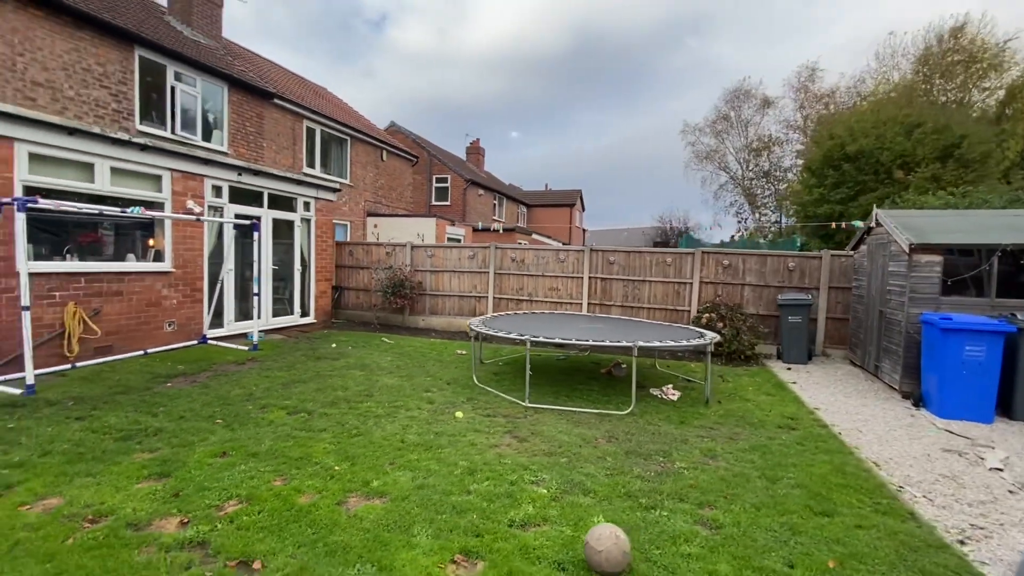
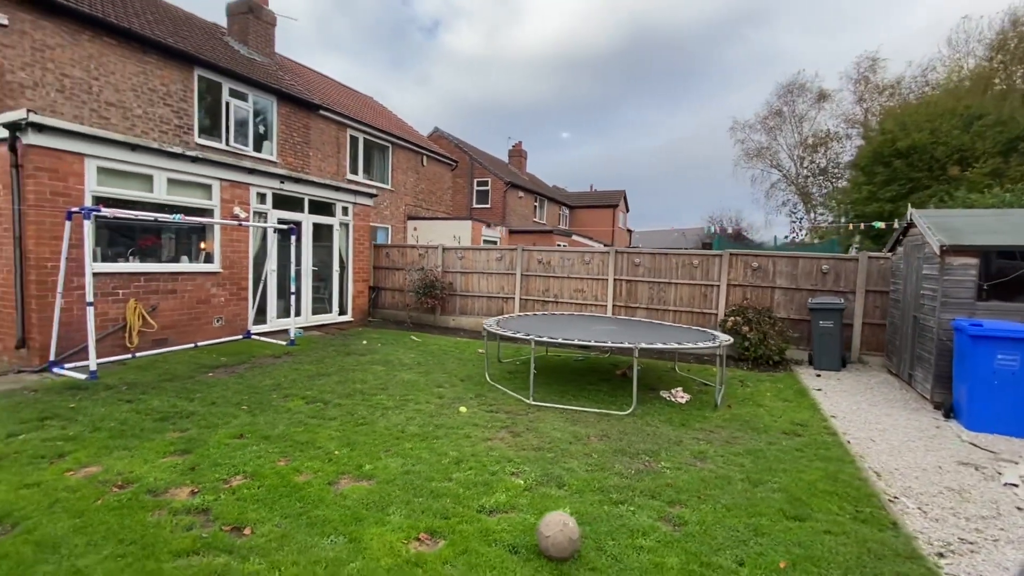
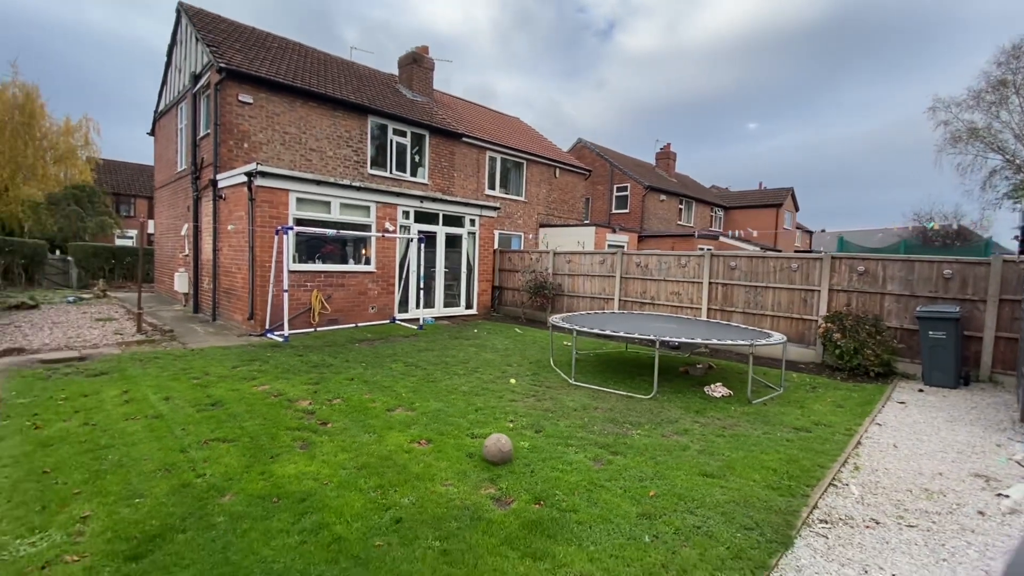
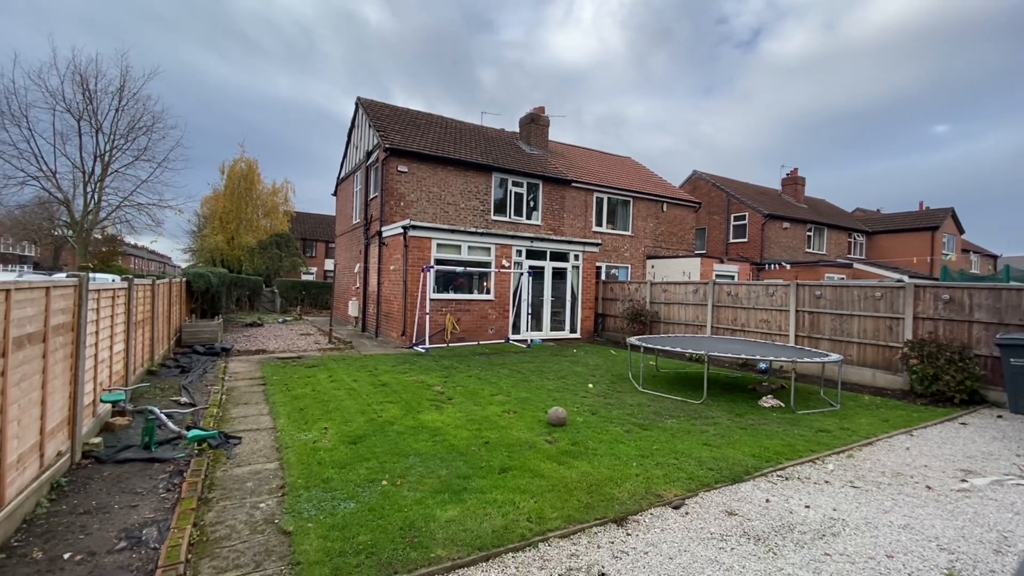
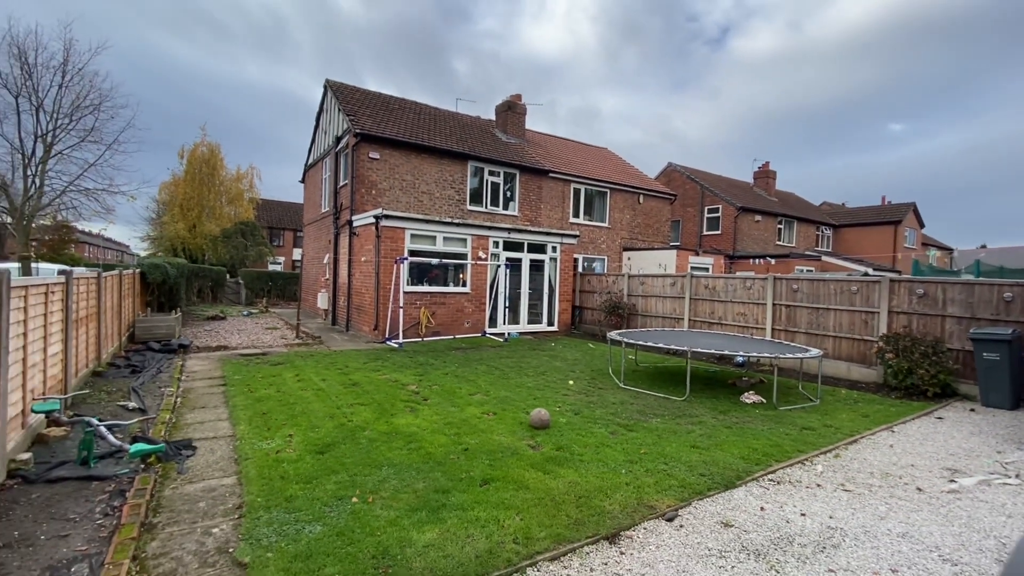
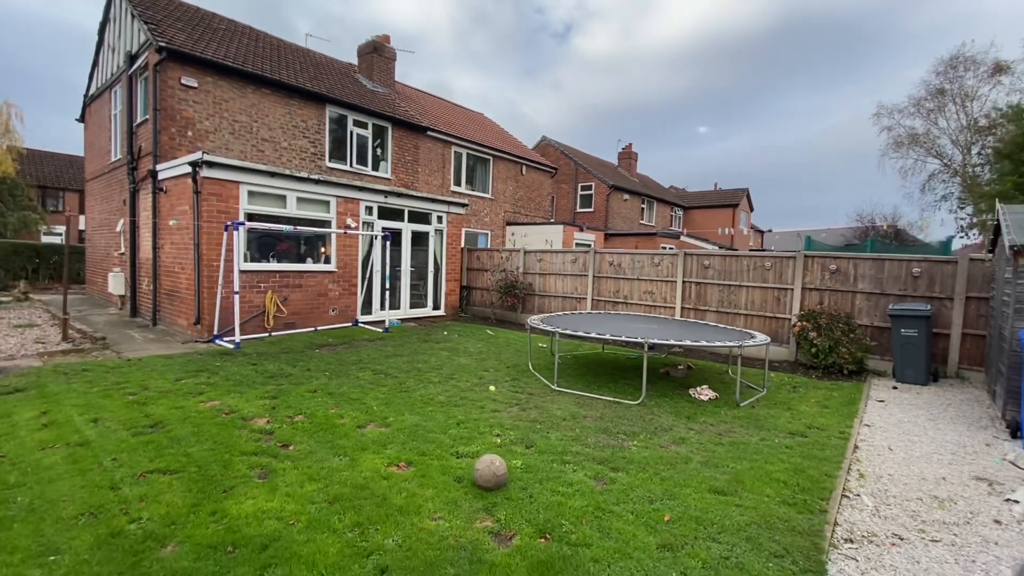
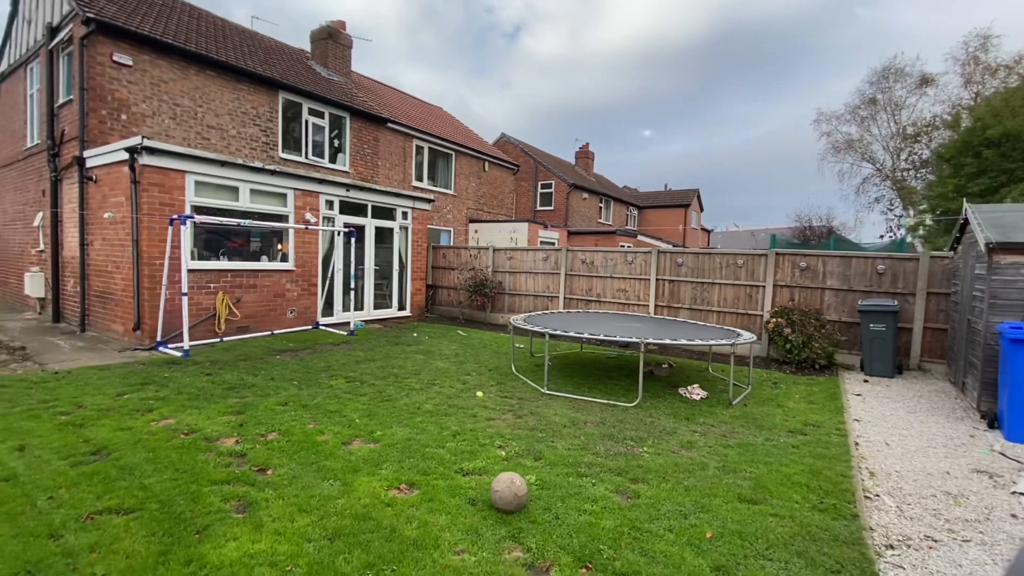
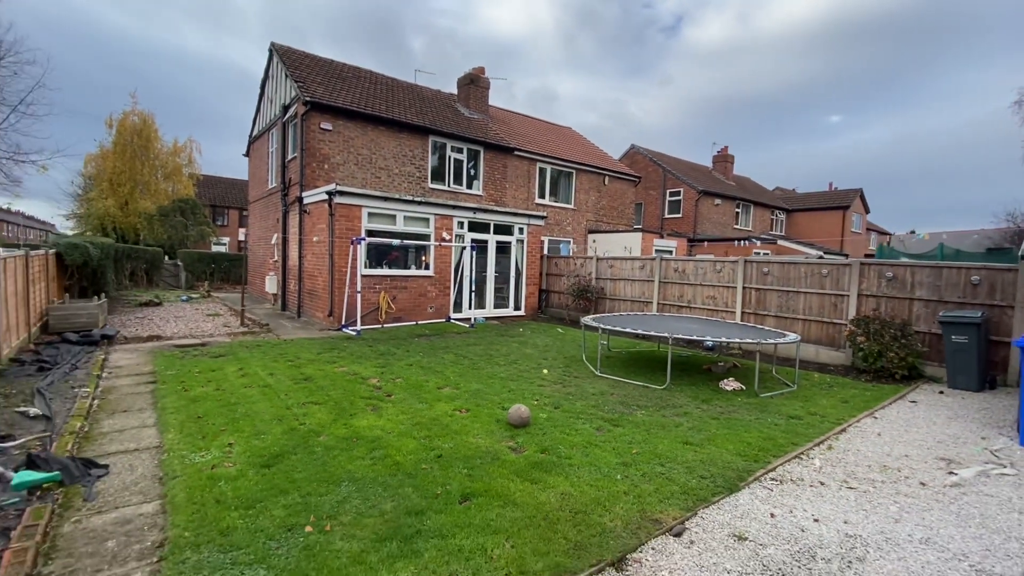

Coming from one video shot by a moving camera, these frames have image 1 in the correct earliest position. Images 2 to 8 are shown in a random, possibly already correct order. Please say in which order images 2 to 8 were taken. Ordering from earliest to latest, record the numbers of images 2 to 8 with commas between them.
2, 7, 6, 3, 8, 5, 4
